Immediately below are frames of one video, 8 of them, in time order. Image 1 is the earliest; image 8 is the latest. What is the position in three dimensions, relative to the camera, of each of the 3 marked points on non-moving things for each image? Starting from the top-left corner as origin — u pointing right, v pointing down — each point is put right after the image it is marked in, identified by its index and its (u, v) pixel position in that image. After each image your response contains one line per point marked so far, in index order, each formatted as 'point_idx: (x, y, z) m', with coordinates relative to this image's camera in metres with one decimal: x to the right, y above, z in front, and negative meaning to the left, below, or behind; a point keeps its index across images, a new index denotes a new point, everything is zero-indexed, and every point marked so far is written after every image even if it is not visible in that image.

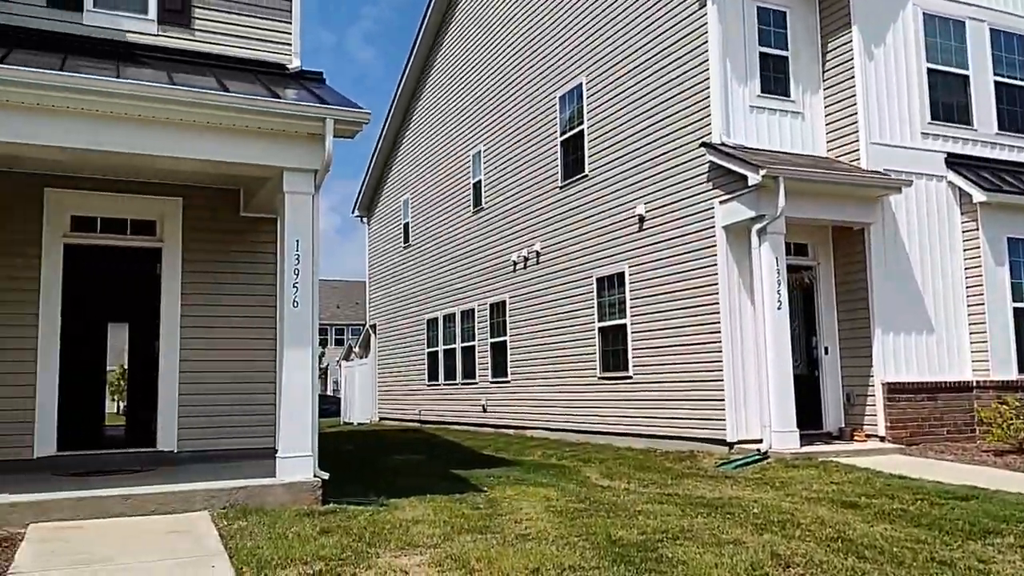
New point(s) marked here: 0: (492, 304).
0: (-0.4, -0.3, +15.1) m
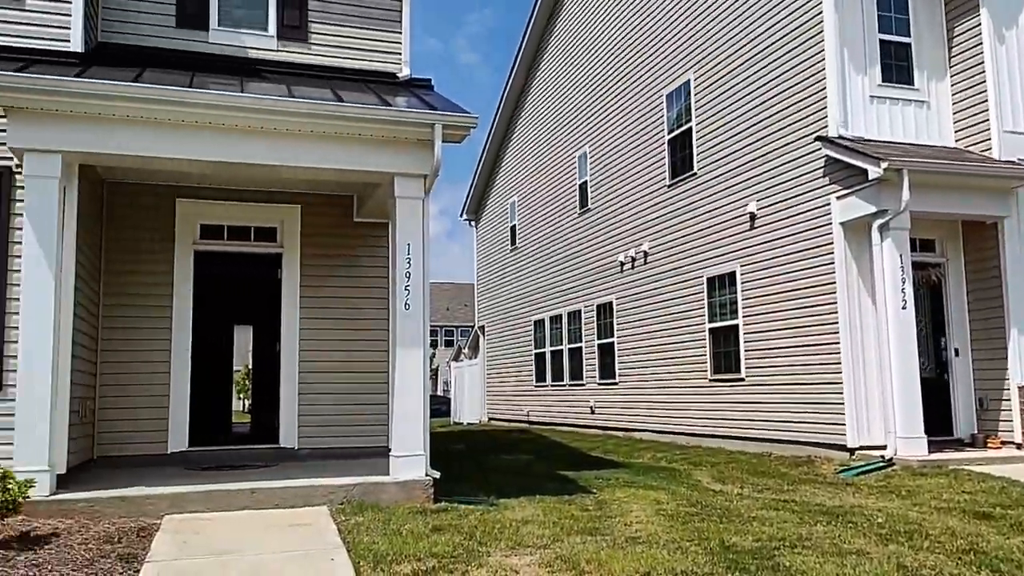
0: (+1.6, -0.3, +15.0) m
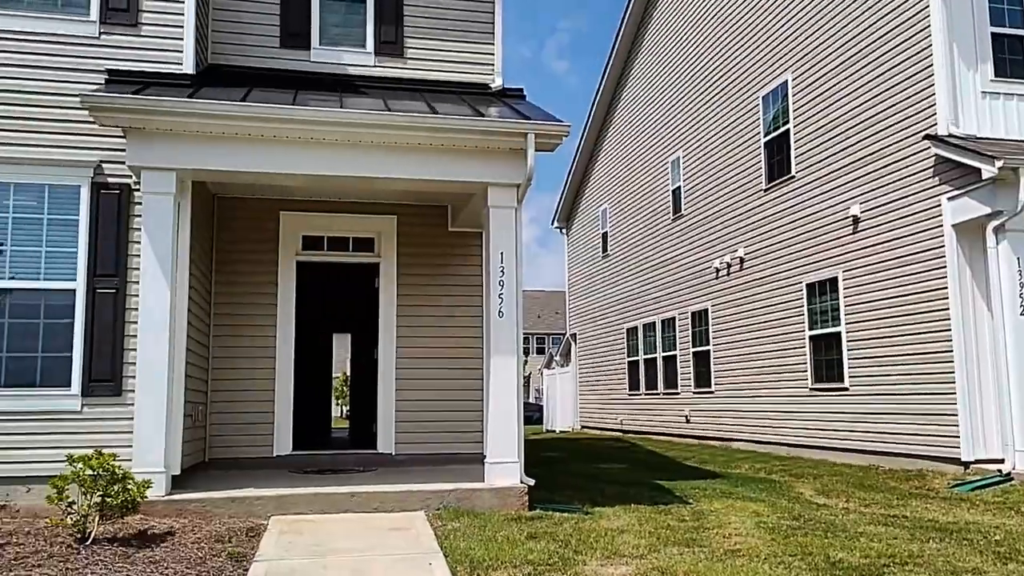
0: (+3.2, -0.4, +14.8) m
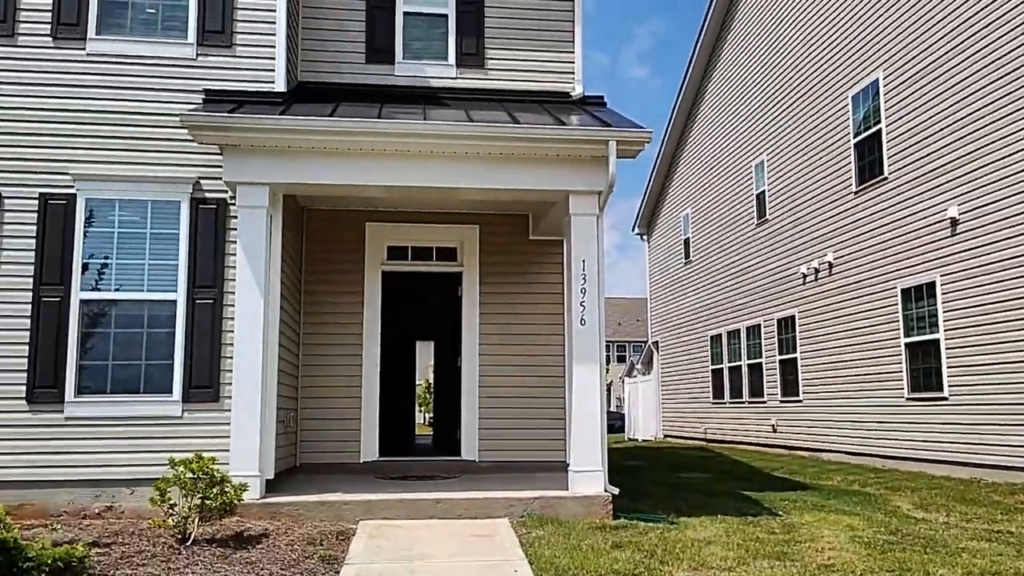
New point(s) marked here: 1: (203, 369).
0: (+4.6, -0.5, +14.4) m
1: (-2.6, -0.7, +7.0) m
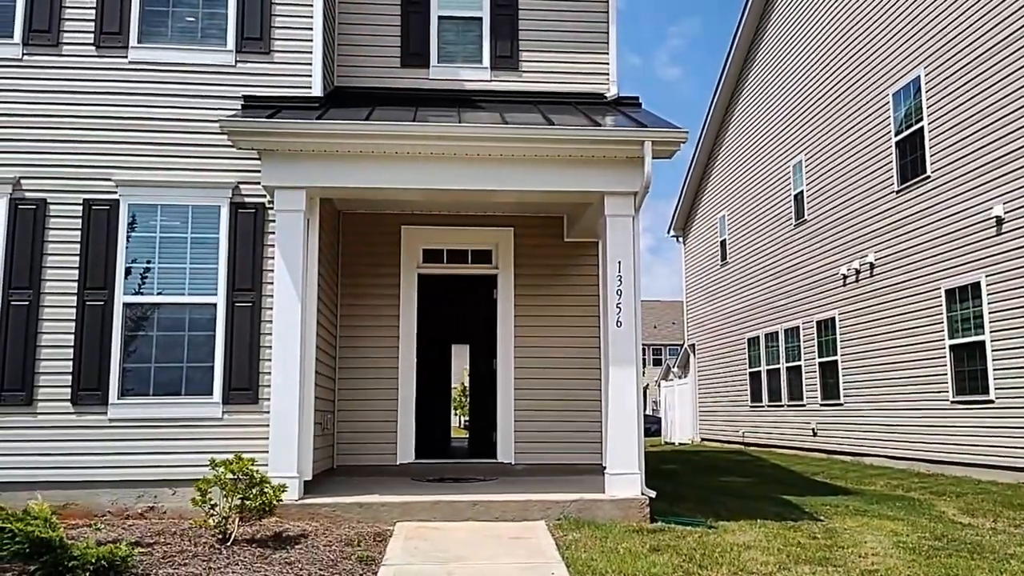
0: (+5.2, -0.6, +14.2) m
1: (-2.3, -0.7, +7.1) m
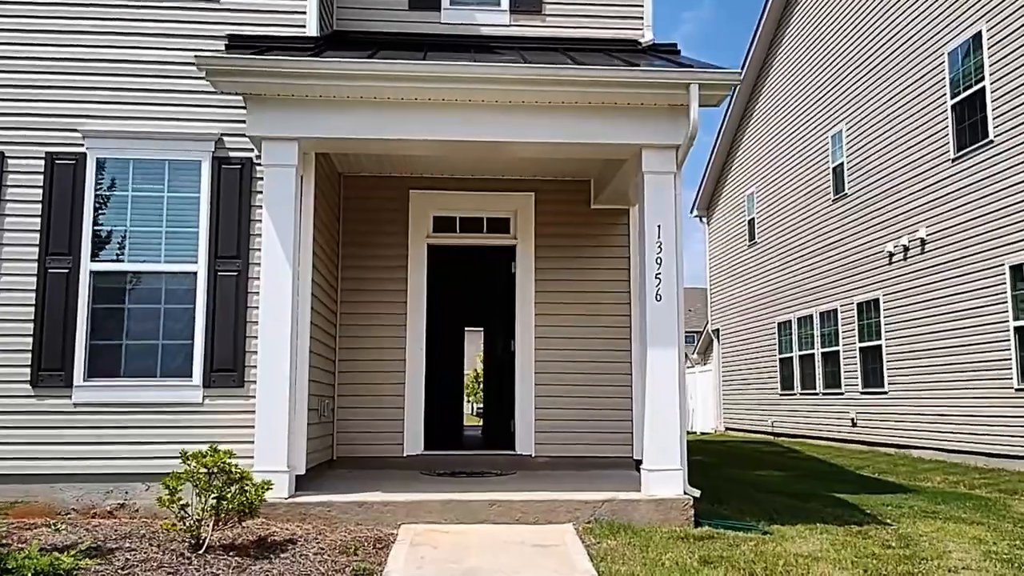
0: (+5.5, -0.2, +13.2) m
1: (-2.1, -0.5, +6.2) m
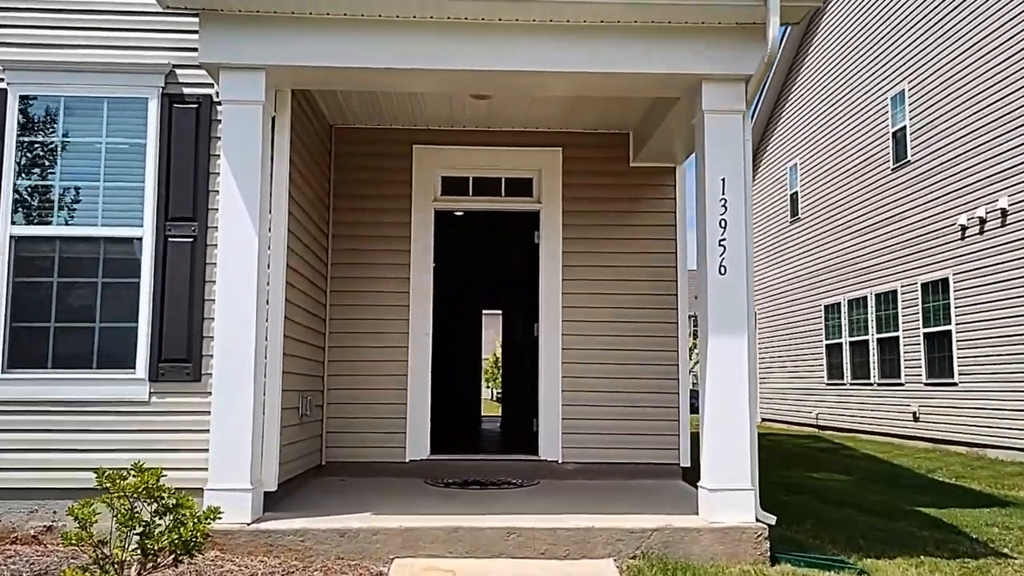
0: (+5.8, +0.1, +11.7) m
1: (-2.0, -0.3, +4.9) m
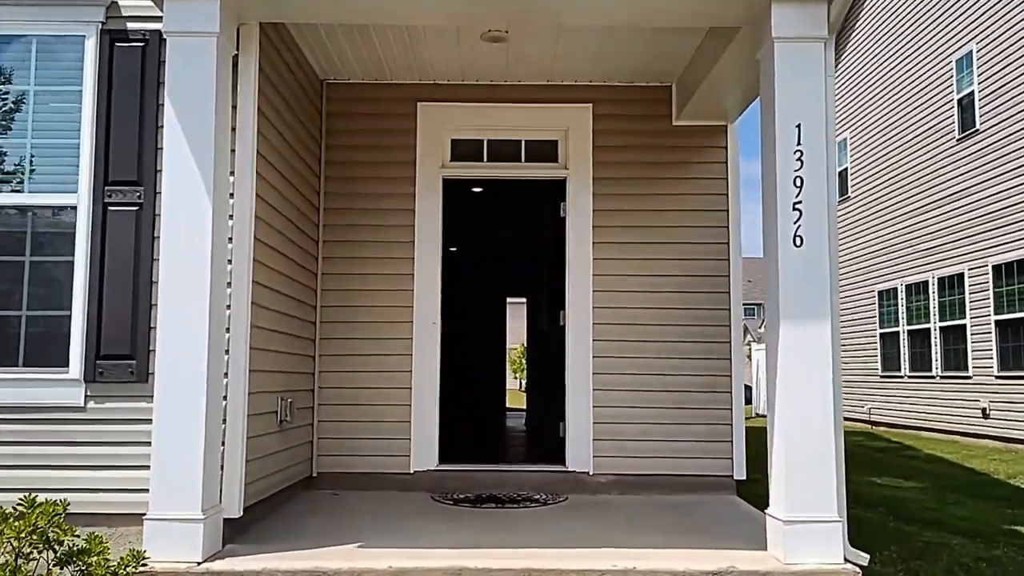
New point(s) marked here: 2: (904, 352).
0: (+6.1, +0.3, +10.5) m
1: (-1.9, -0.2, +4.0) m
2: (+6.0, -1.0, +12.7) m
